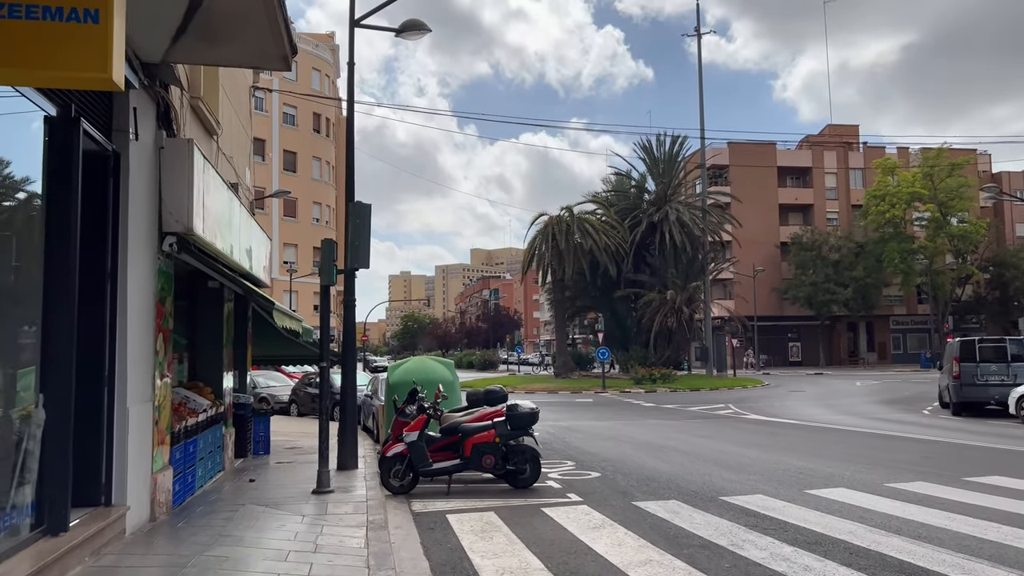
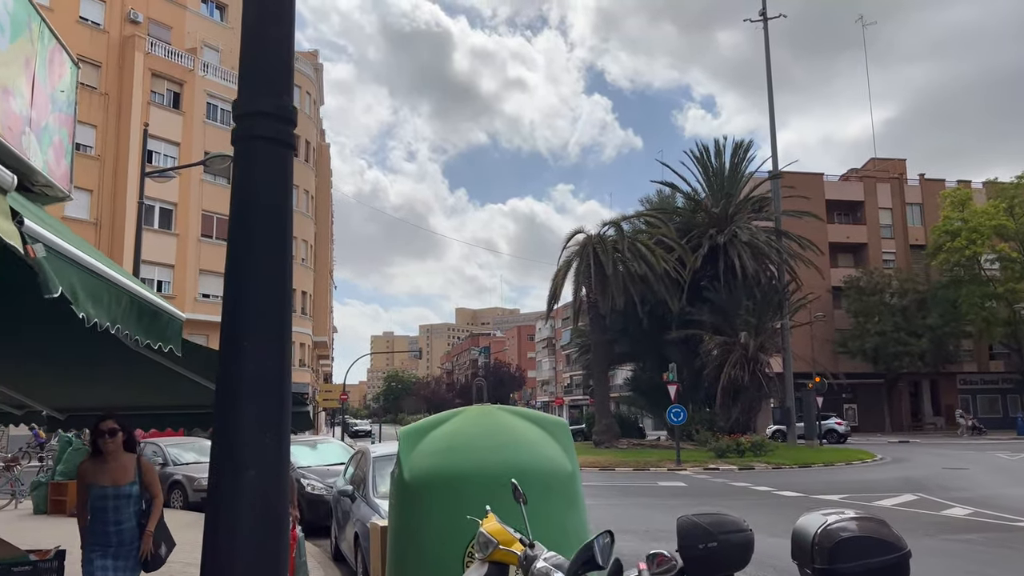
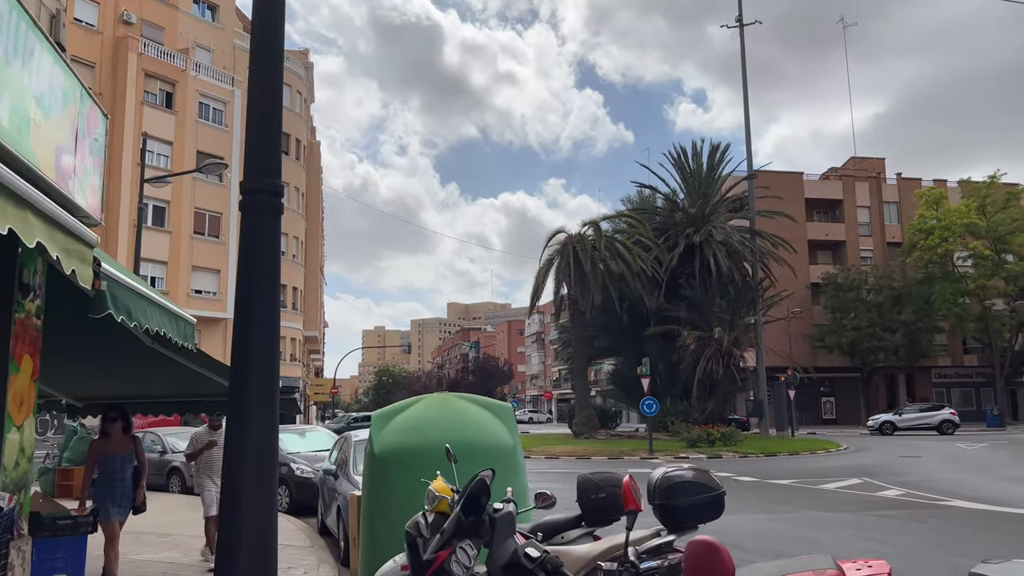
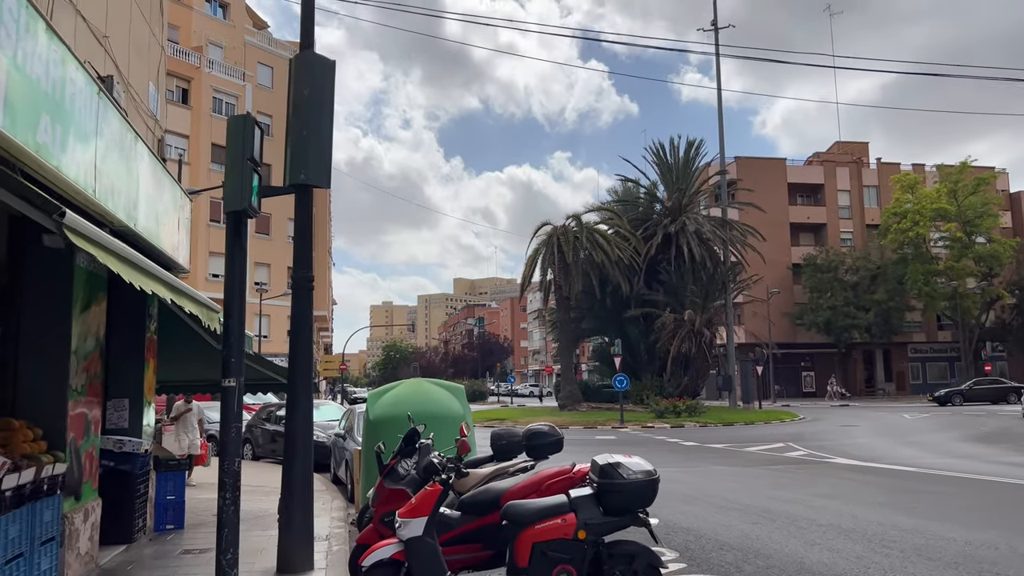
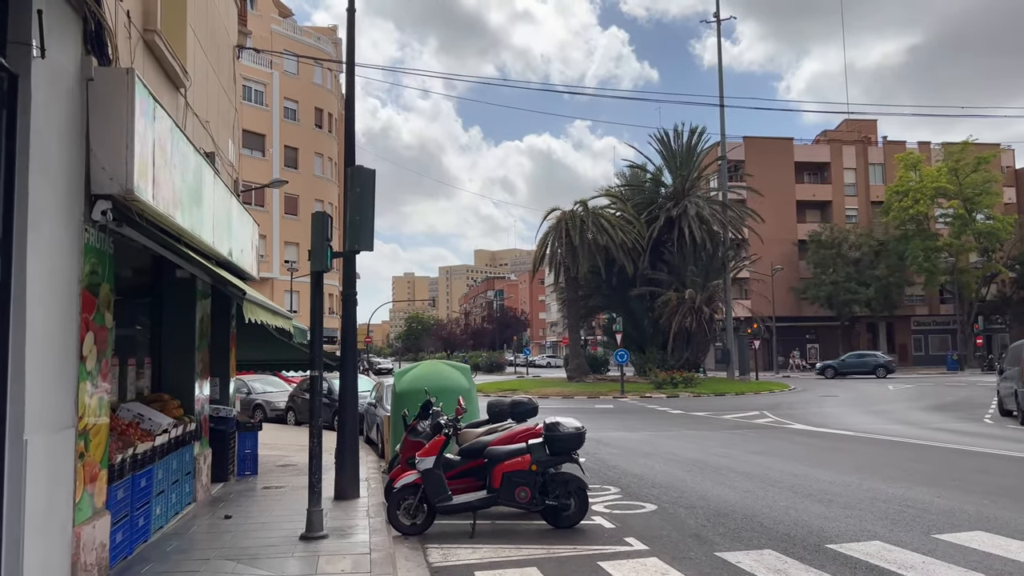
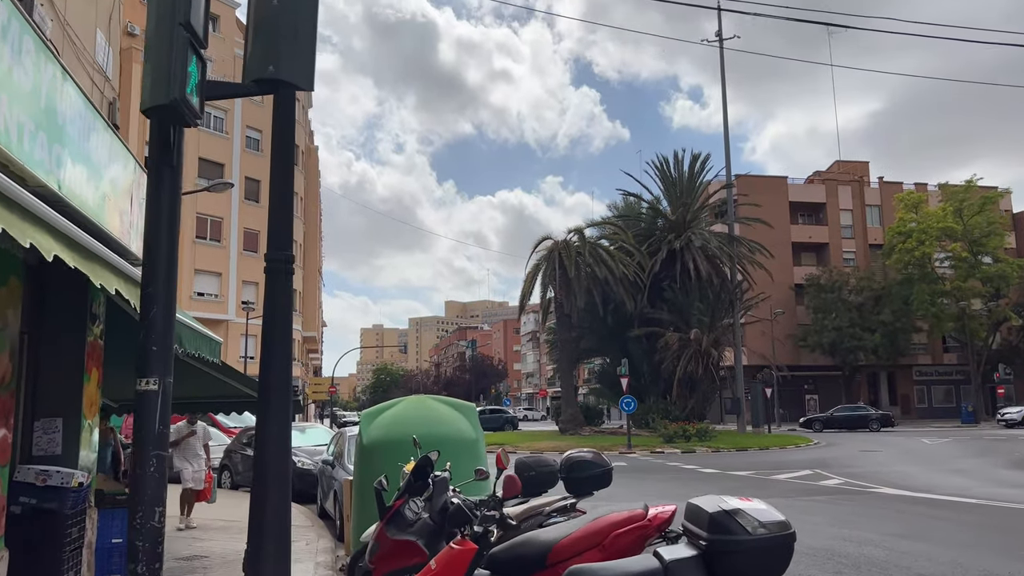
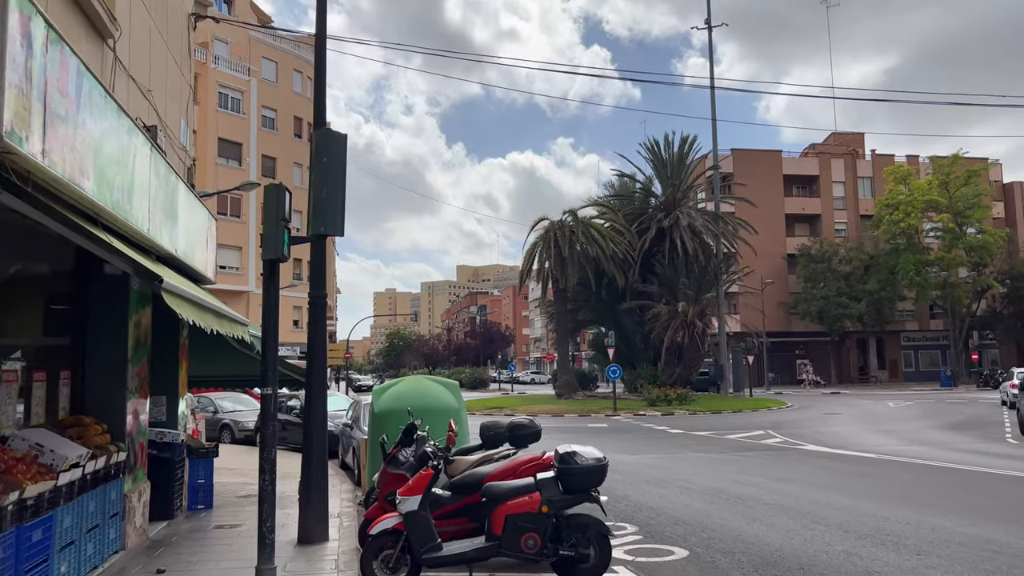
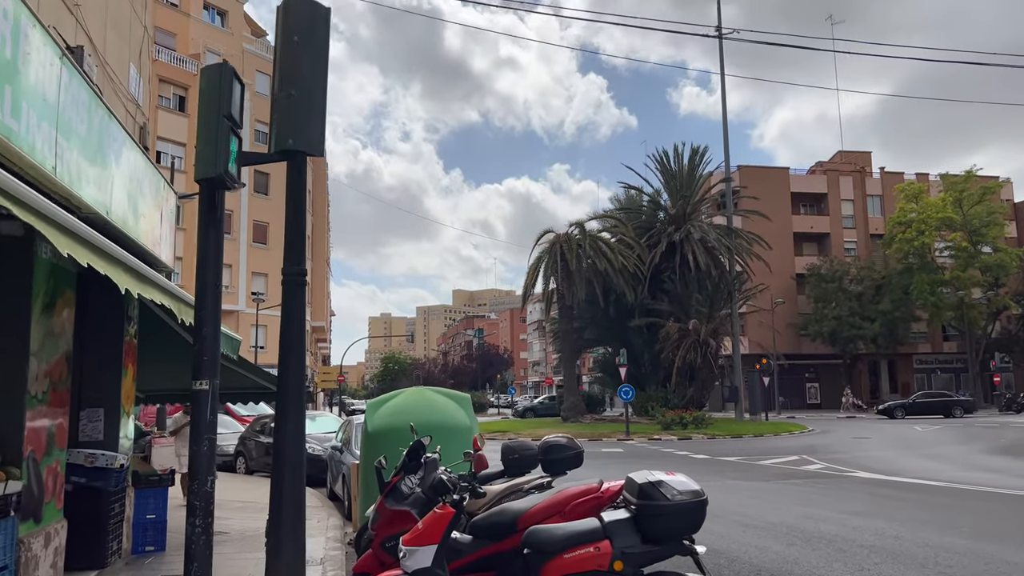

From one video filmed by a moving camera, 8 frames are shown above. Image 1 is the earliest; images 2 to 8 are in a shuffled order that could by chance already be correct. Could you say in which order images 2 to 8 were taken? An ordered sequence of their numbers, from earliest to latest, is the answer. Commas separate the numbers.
5, 7, 4, 8, 6, 3, 2
